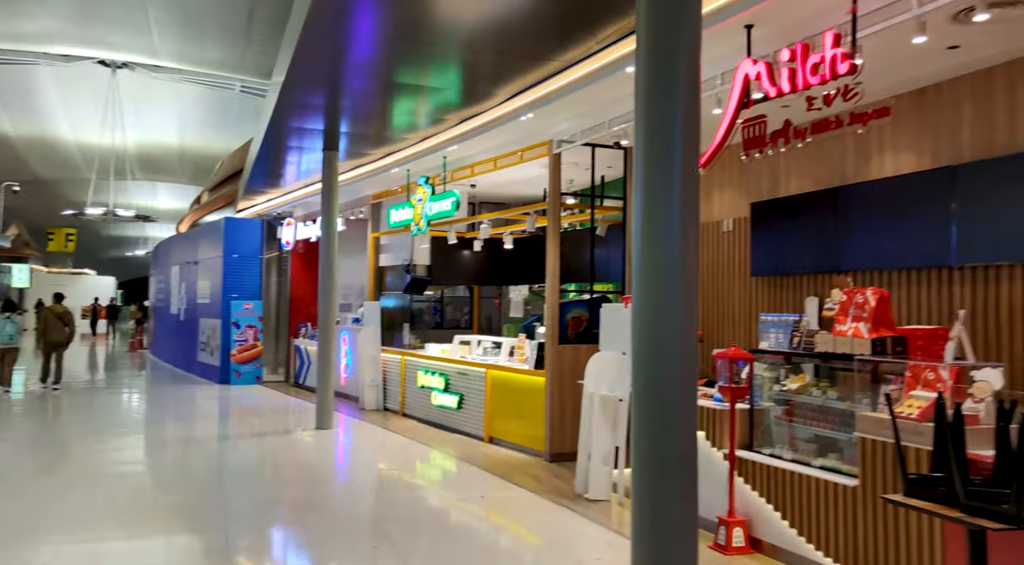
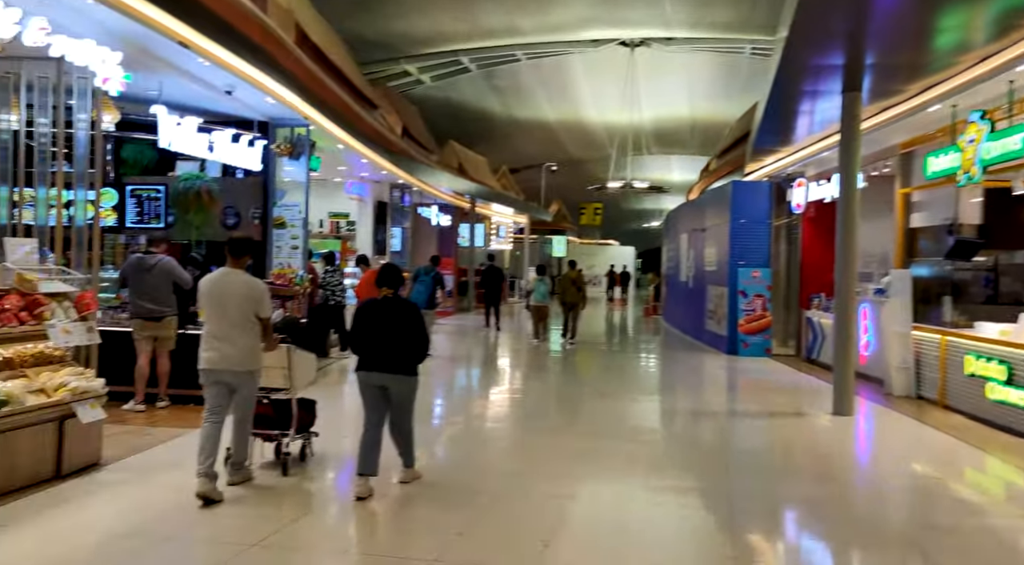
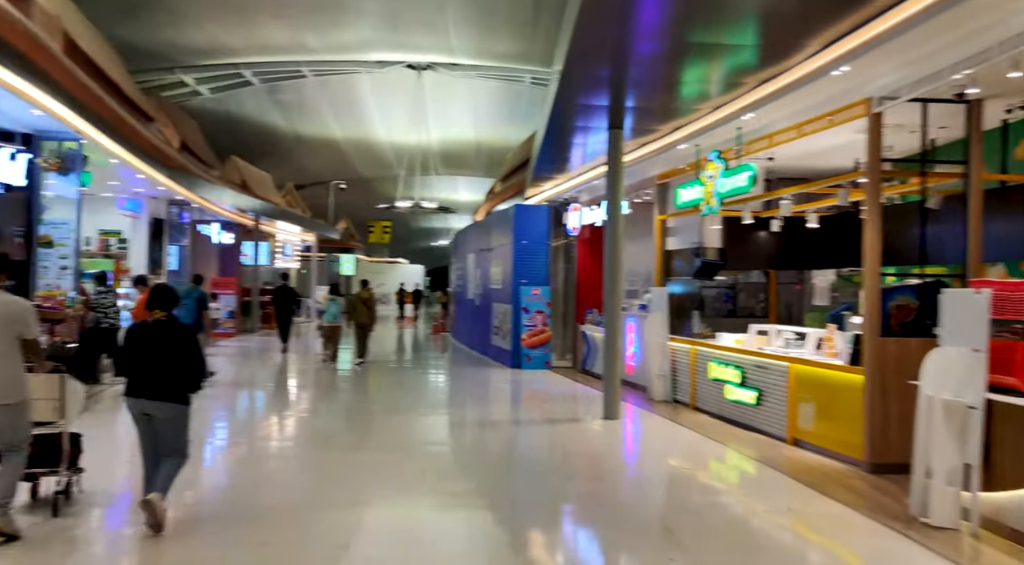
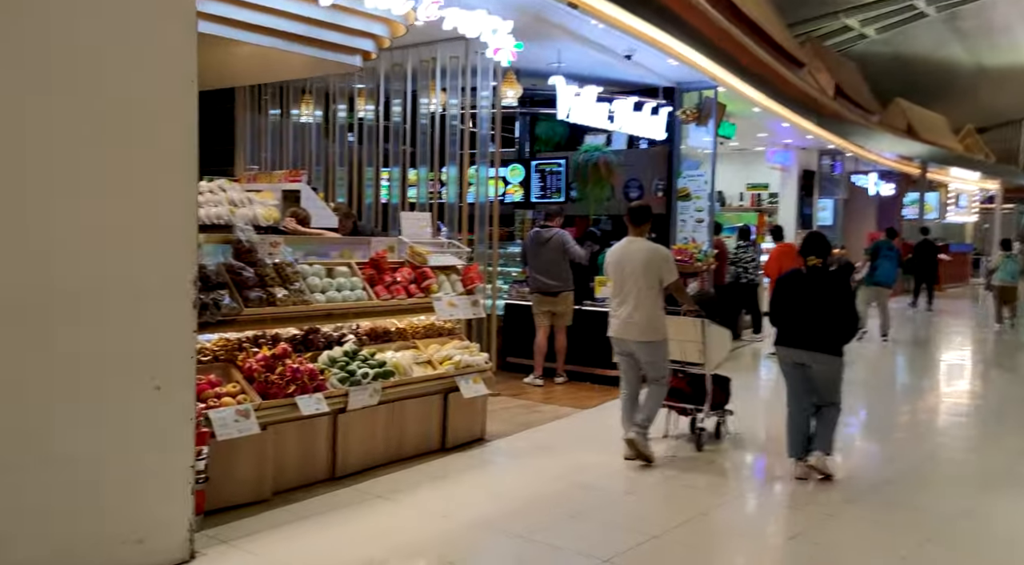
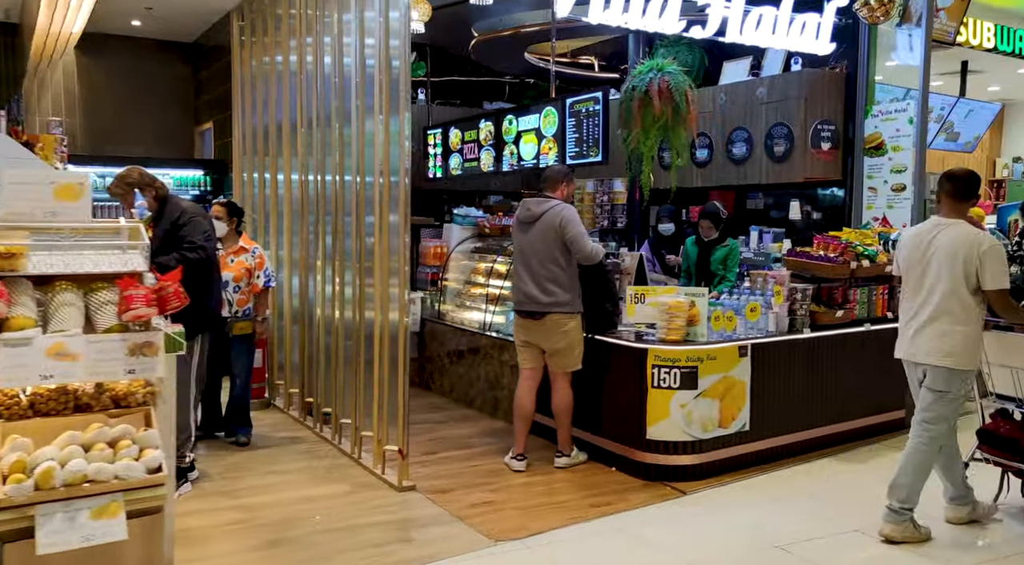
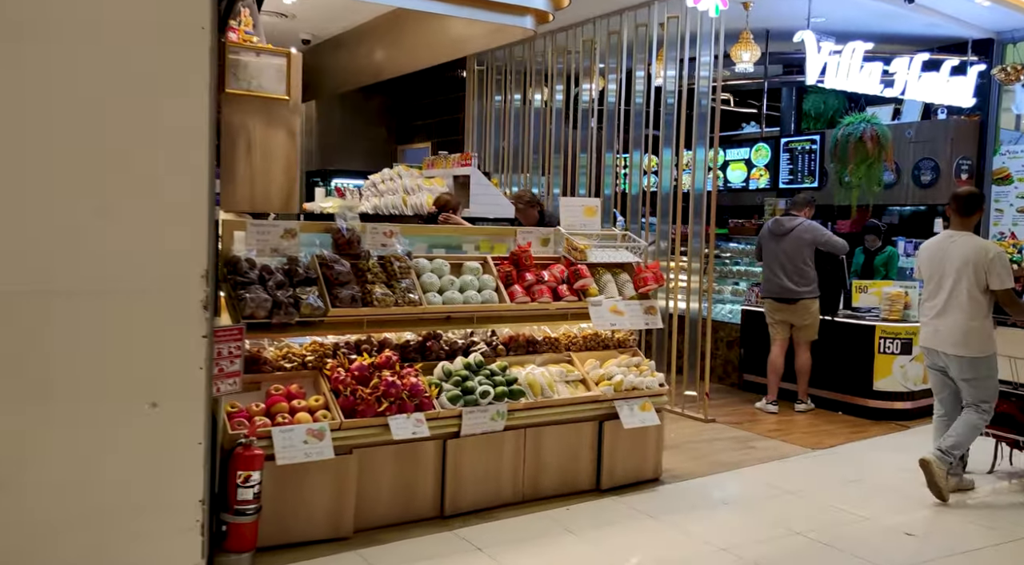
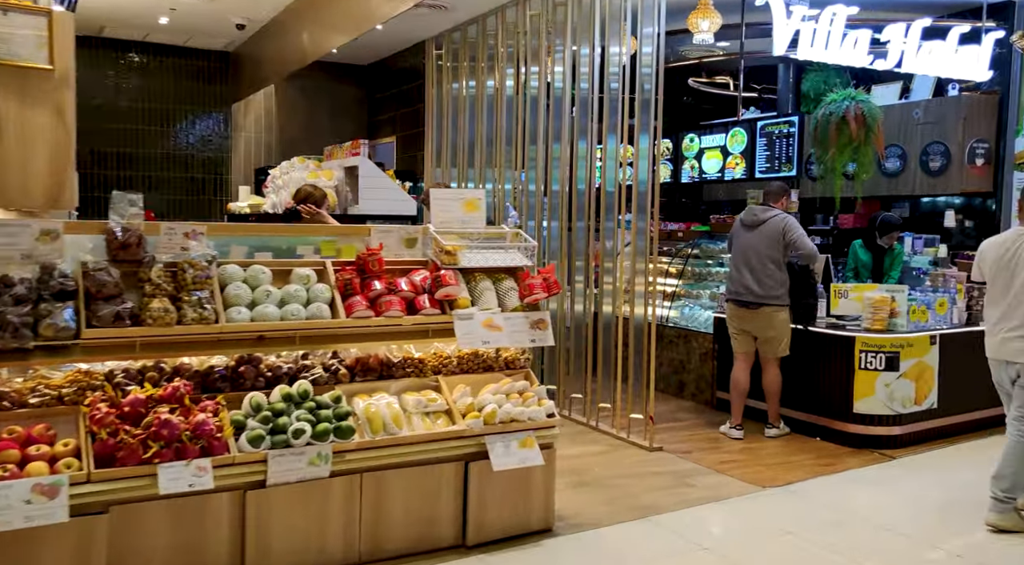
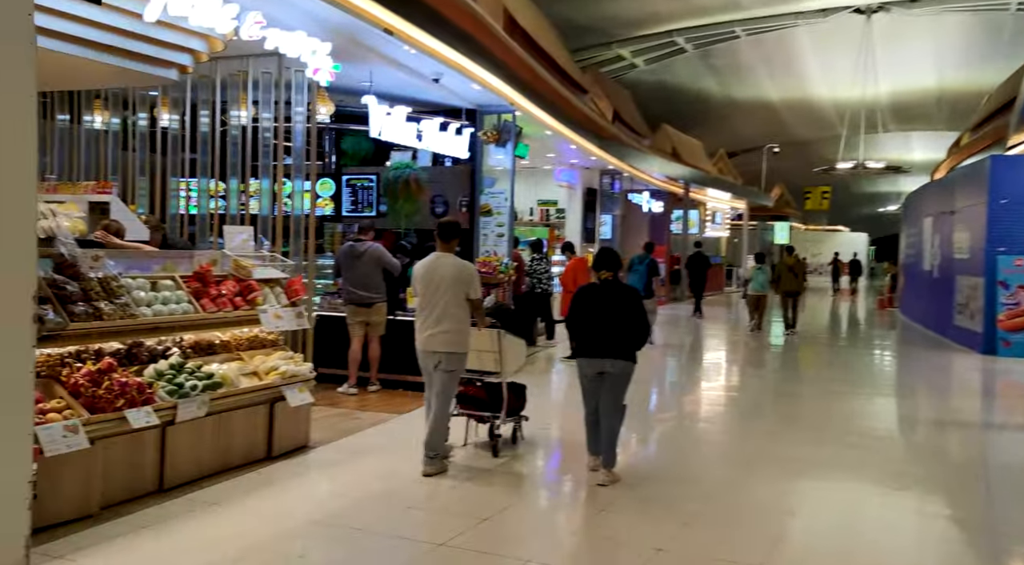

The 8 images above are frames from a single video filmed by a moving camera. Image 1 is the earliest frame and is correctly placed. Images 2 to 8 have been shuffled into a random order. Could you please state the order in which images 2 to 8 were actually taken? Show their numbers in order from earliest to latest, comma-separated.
3, 2, 8, 4, 6, 7, 5
